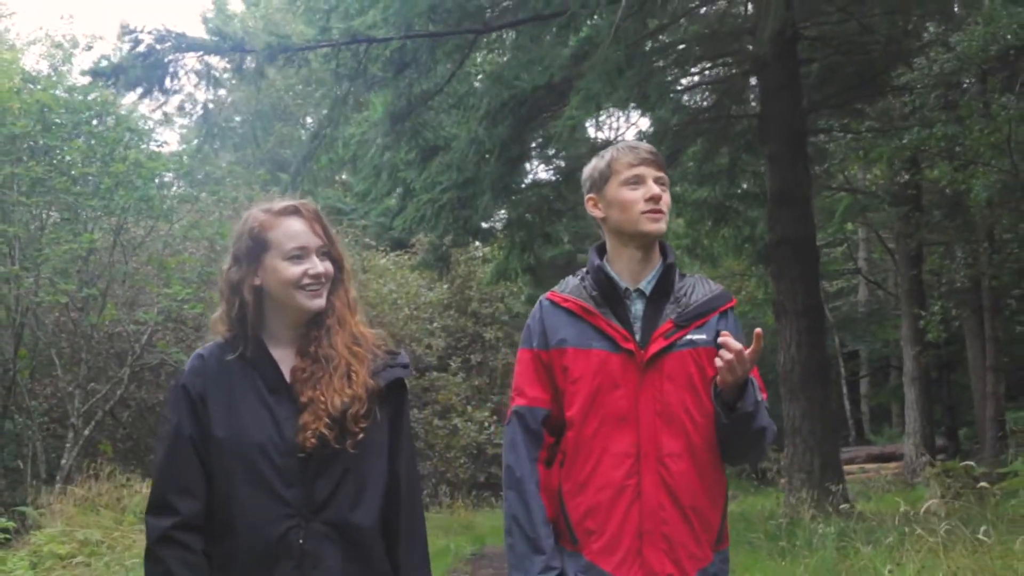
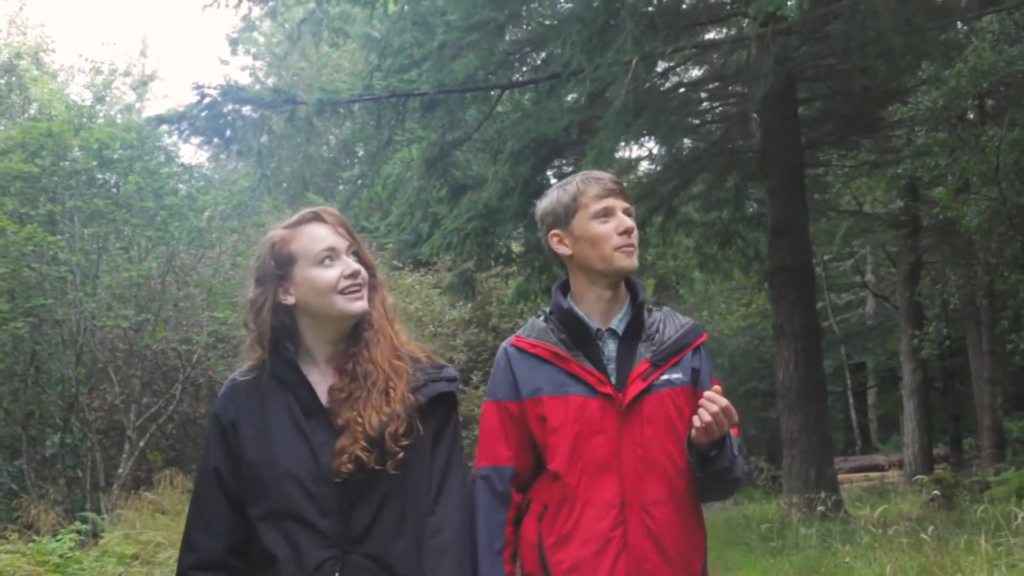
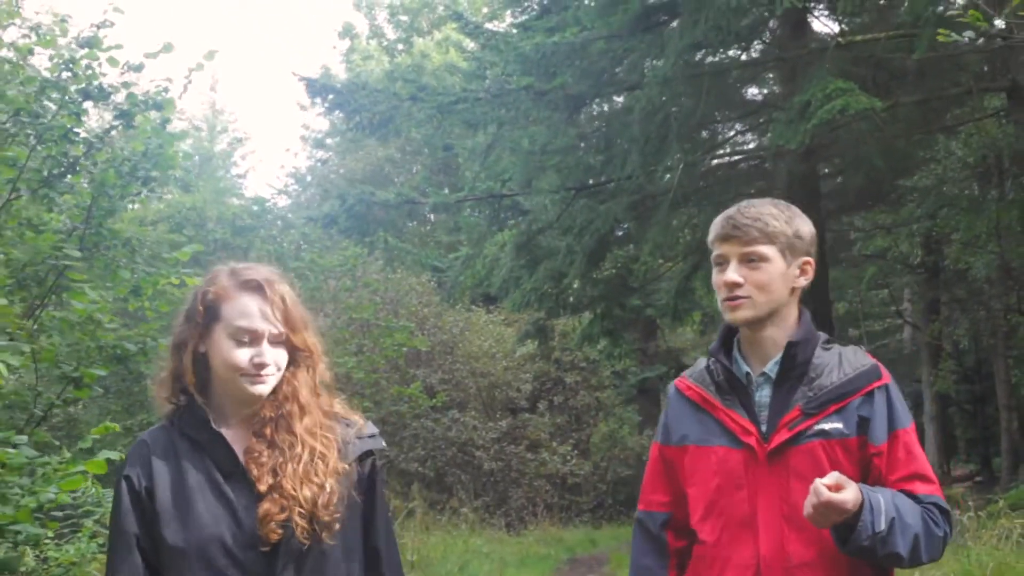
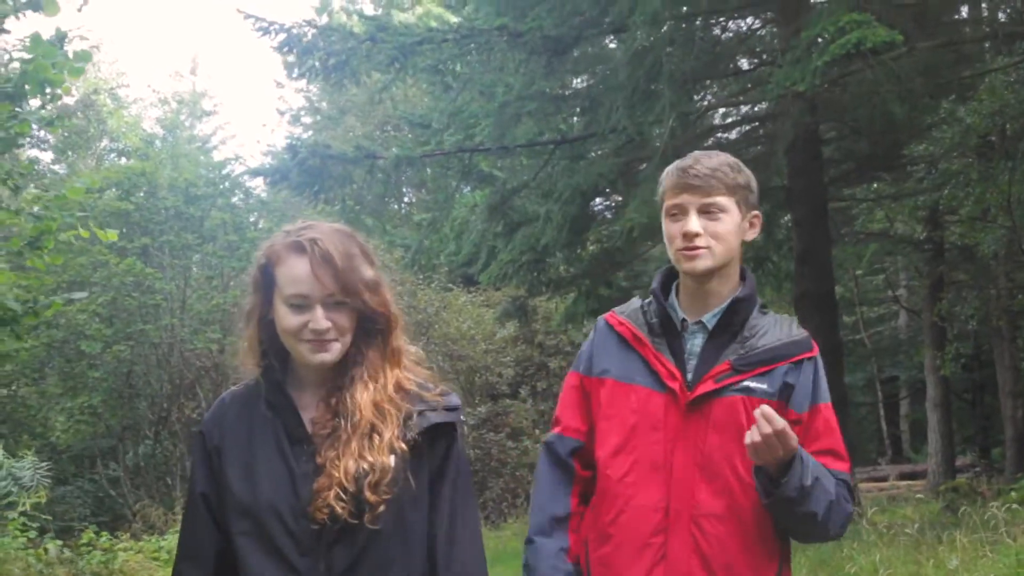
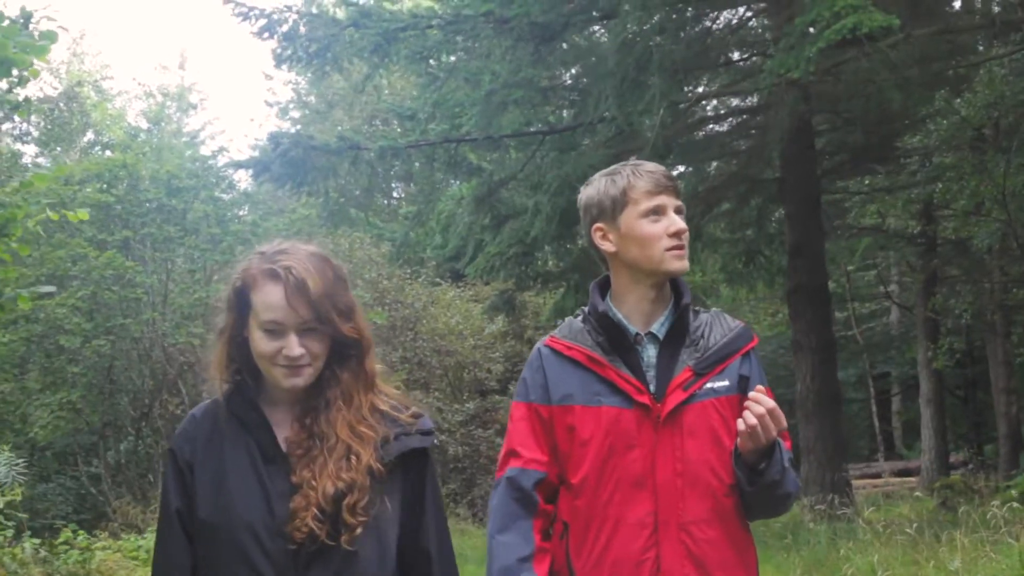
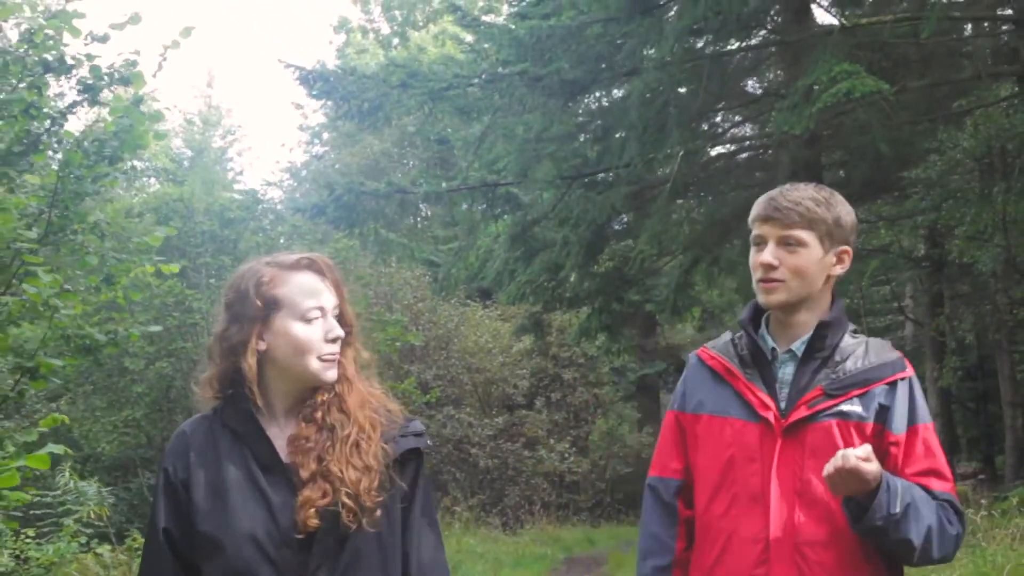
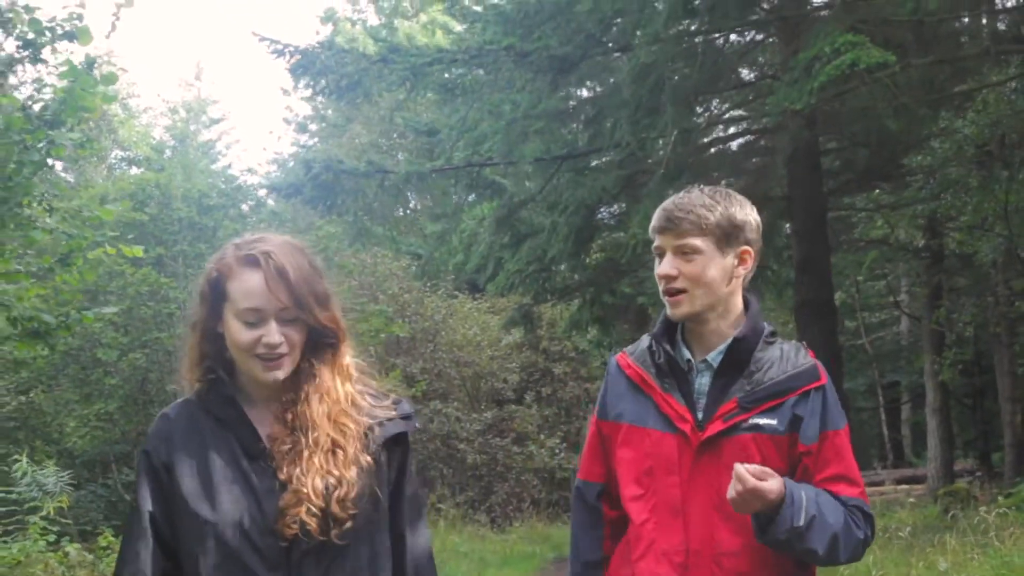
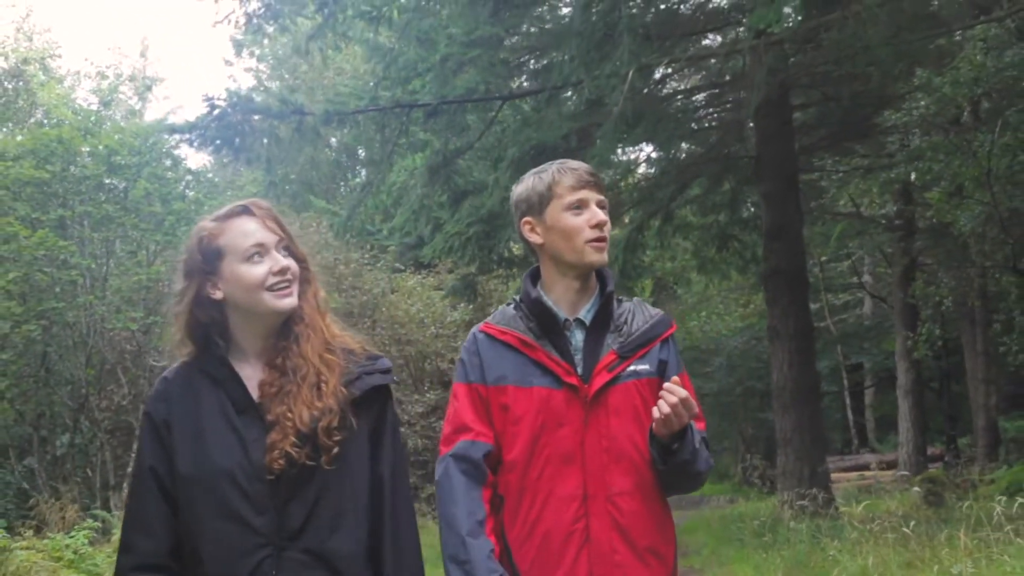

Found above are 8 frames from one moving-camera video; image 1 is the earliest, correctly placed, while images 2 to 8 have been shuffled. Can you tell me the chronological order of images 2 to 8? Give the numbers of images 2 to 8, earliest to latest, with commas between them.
2, 8, 5, 4, 7, 6, 3
